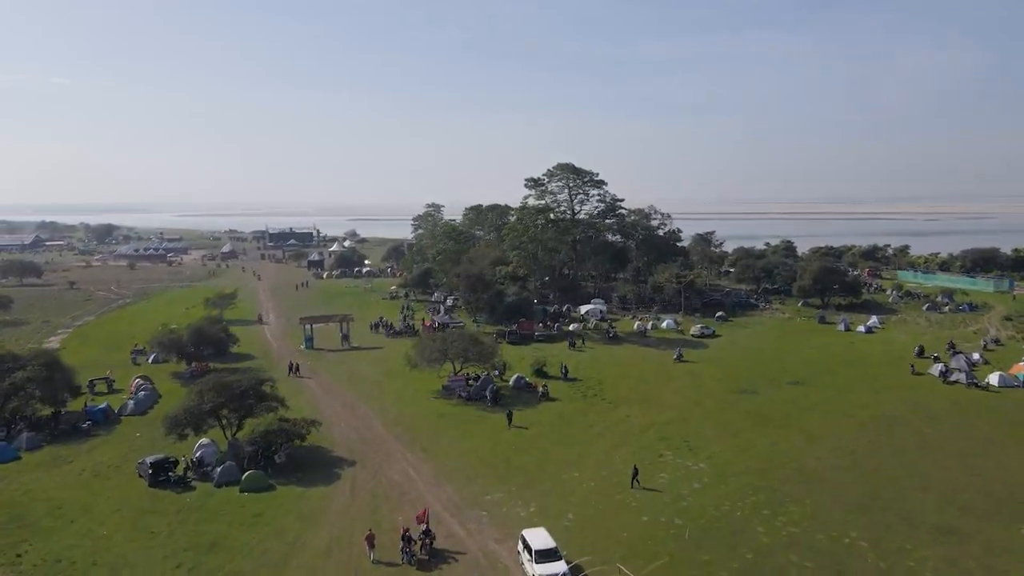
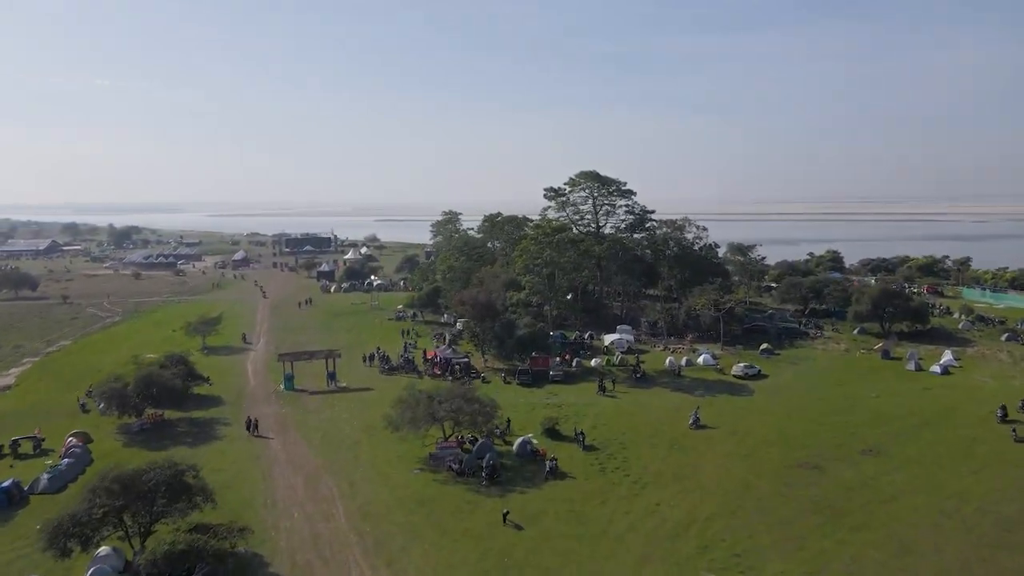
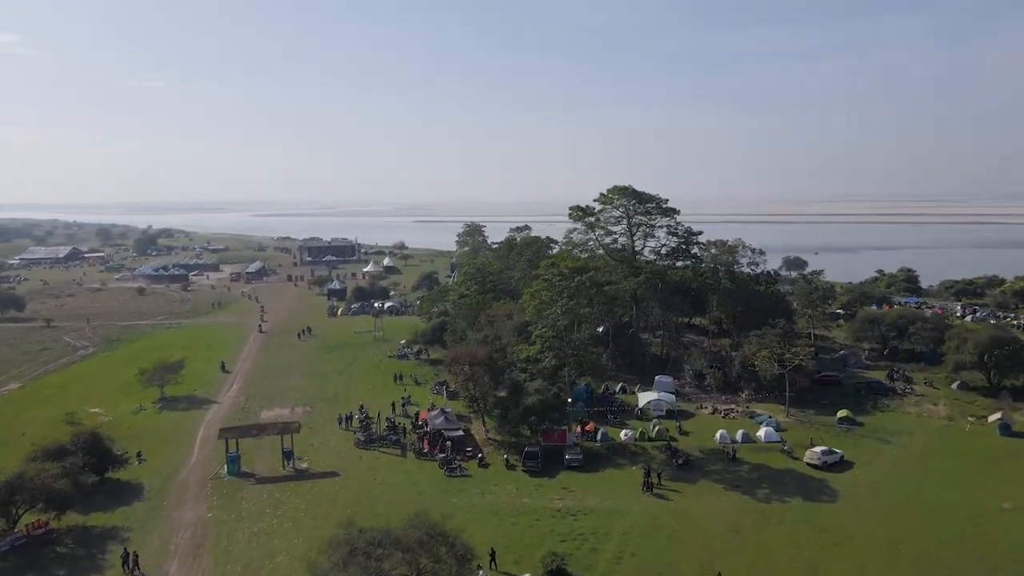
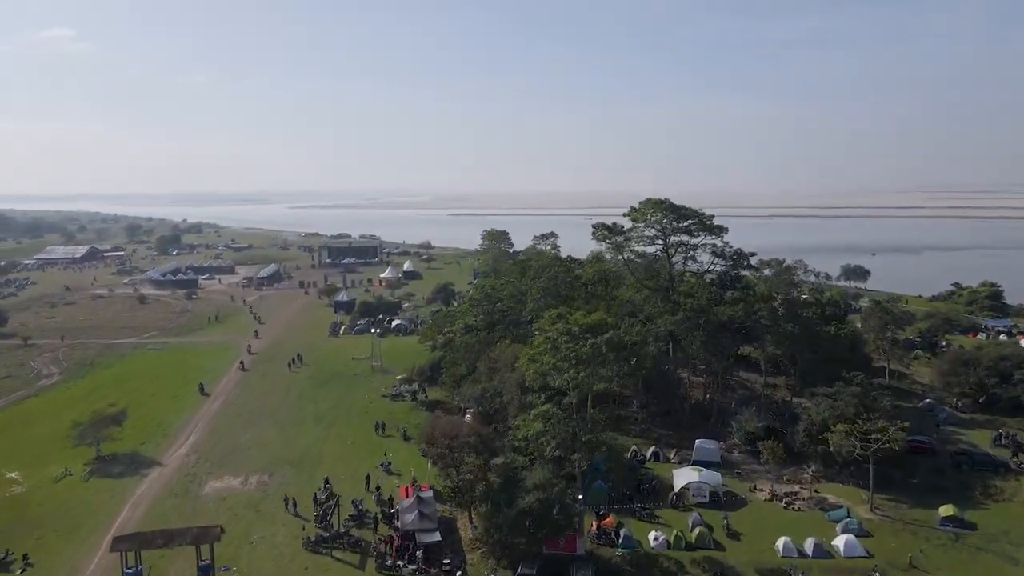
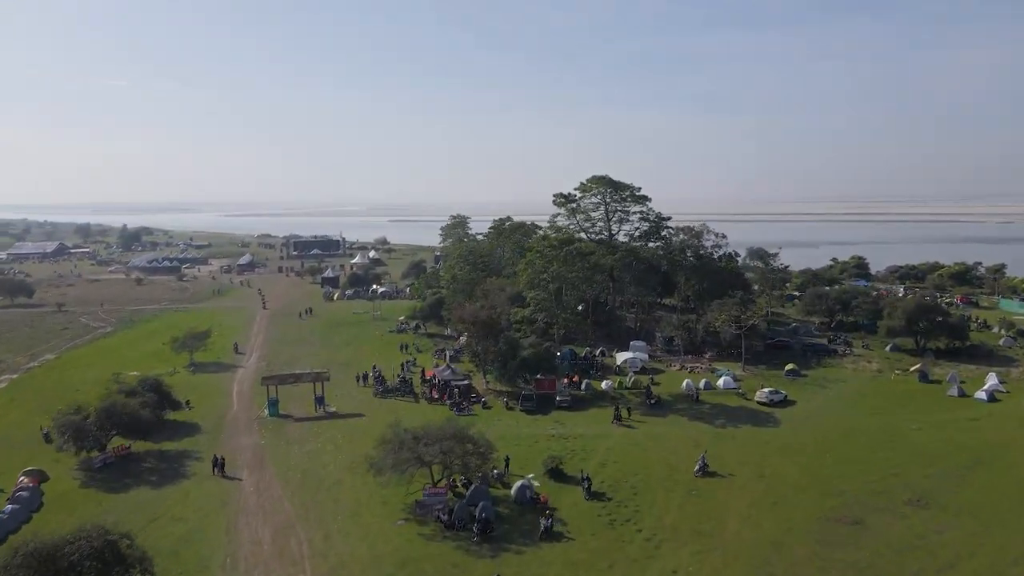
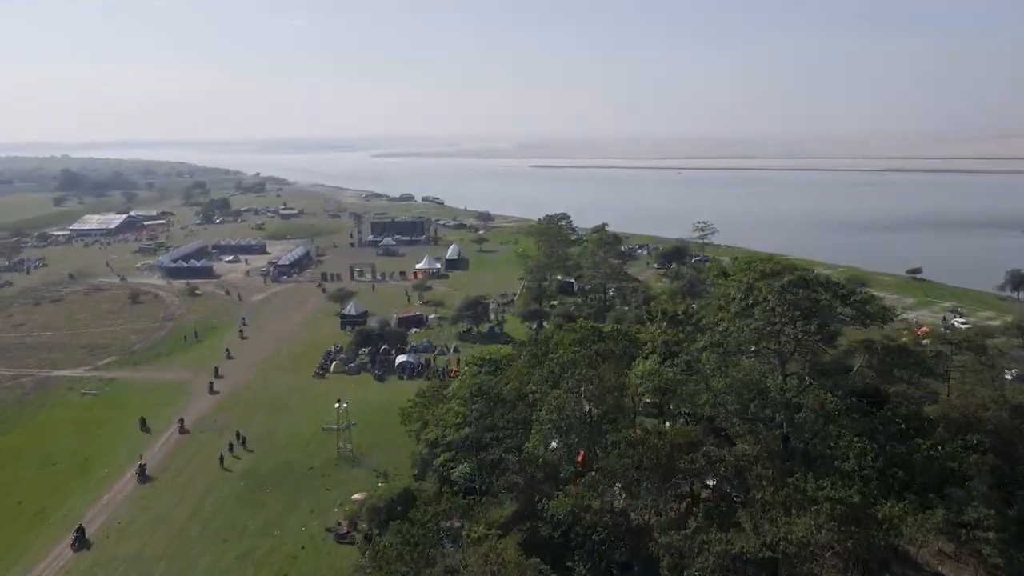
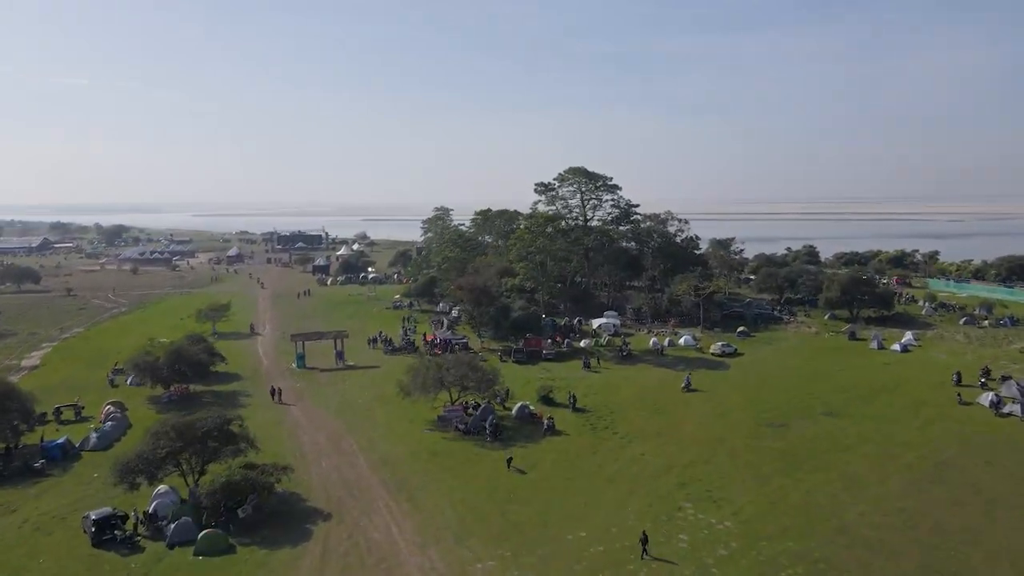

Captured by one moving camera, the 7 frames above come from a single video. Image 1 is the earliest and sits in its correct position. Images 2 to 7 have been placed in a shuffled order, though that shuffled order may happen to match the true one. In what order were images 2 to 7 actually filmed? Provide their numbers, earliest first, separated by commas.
7, 2, 5, 3, 4, 6
